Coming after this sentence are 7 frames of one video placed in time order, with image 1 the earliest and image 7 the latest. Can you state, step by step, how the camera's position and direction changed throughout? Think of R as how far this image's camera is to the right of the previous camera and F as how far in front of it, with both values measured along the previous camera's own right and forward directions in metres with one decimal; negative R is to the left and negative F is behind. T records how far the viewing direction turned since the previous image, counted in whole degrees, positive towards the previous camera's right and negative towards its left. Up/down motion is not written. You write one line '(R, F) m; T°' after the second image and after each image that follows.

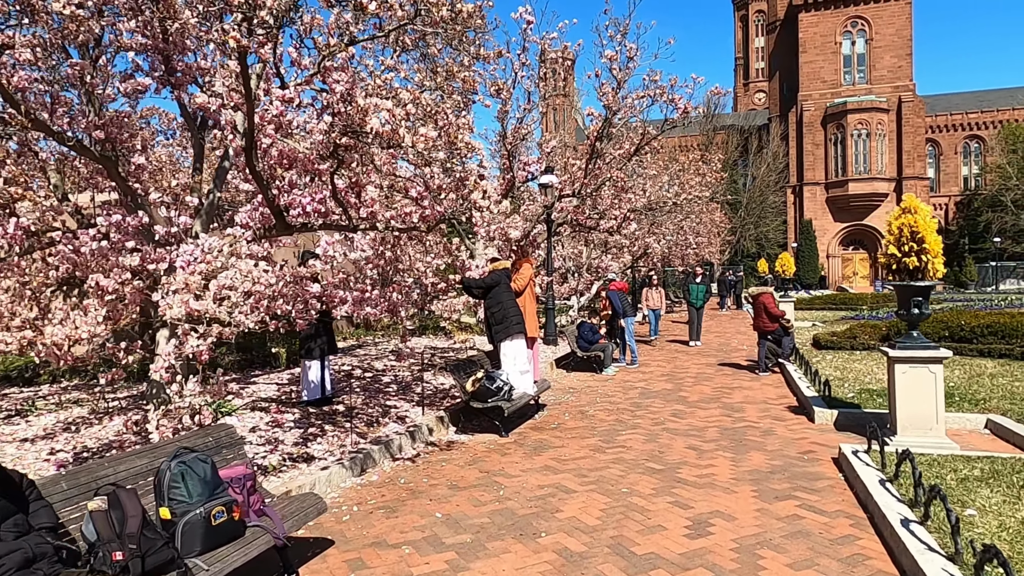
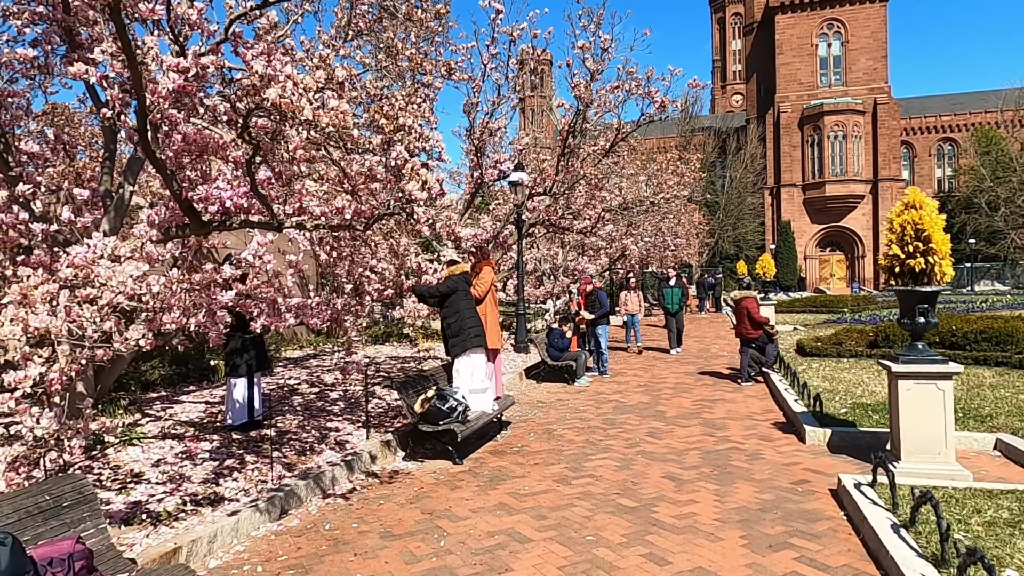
(+0.2, +0.9) m; +2°
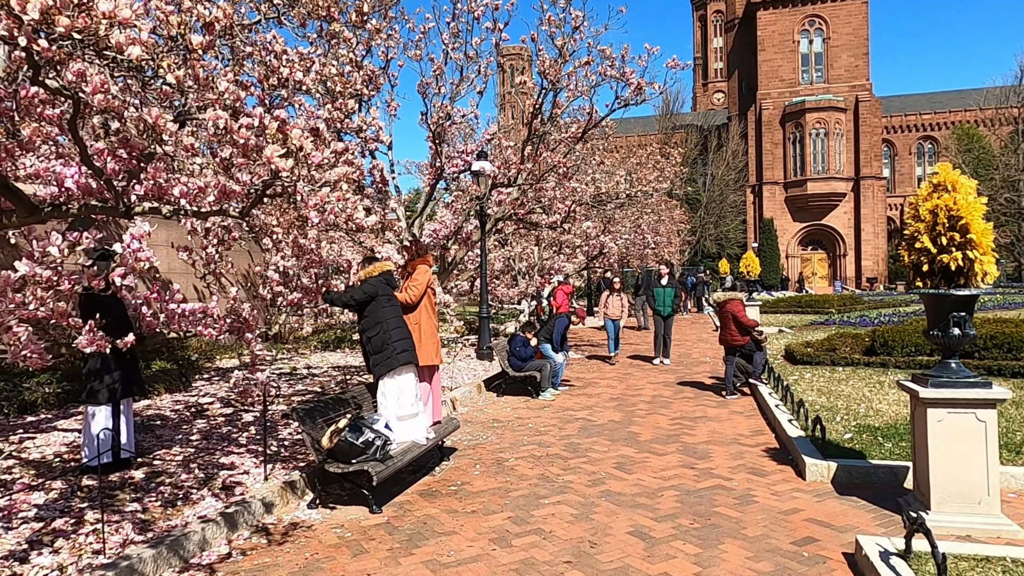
(+0.4, +1.3) m; +1°
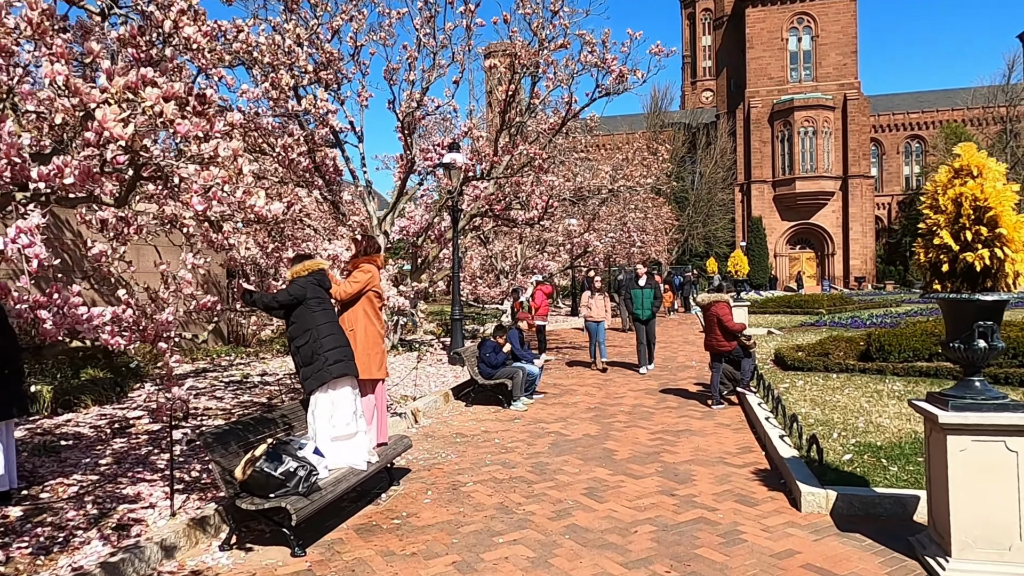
(+0.3, +0.8) m; +1°
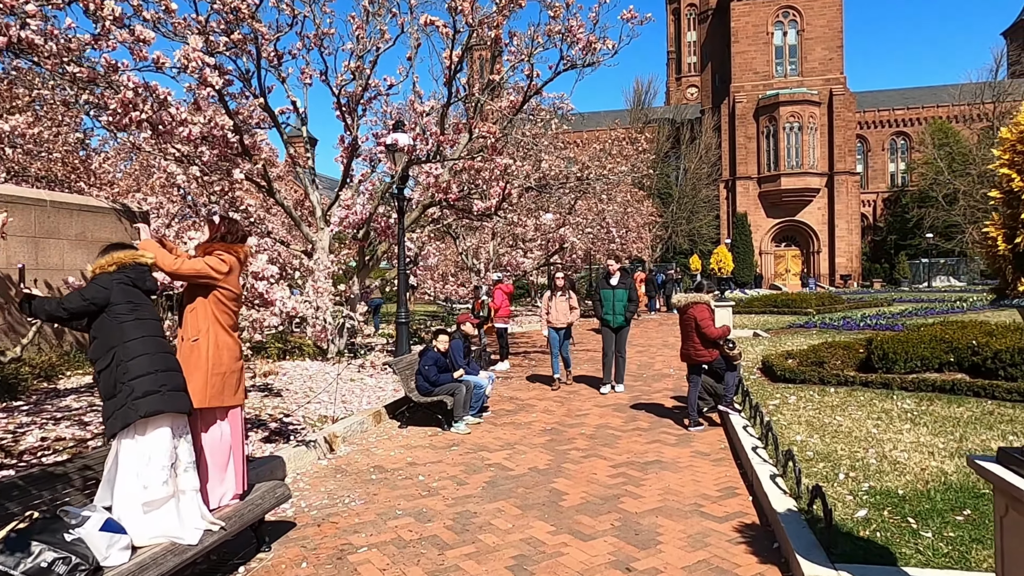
(+0.5, +1.4) m; +1°
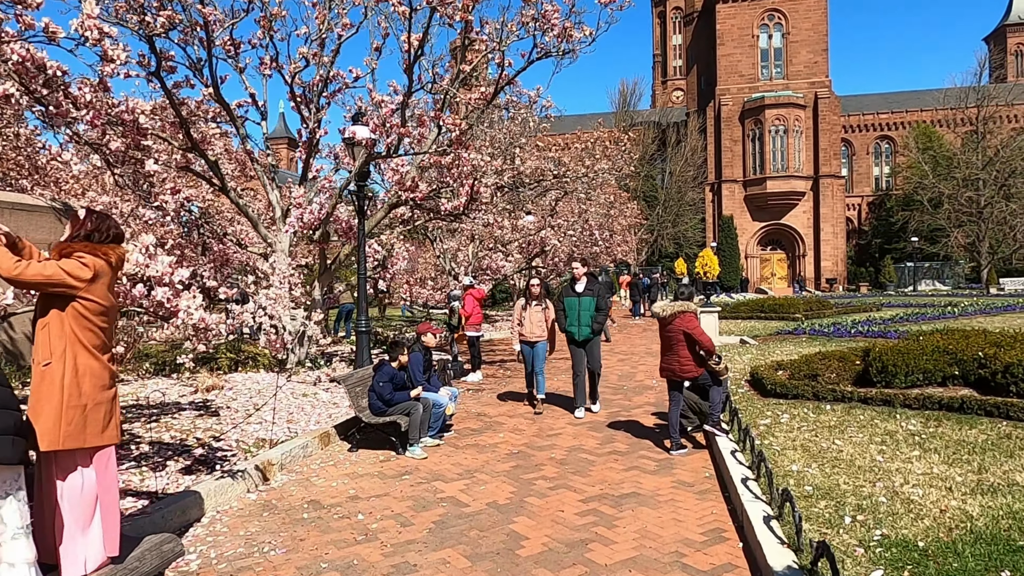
(+0.3, +0.8) m; +1°
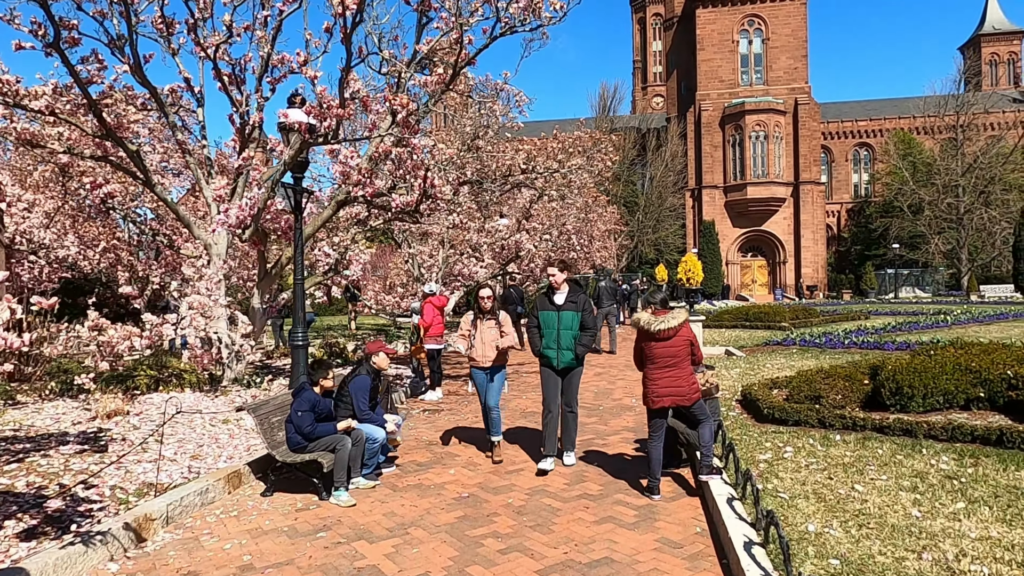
(+0.3, +1.2) m; +2°
